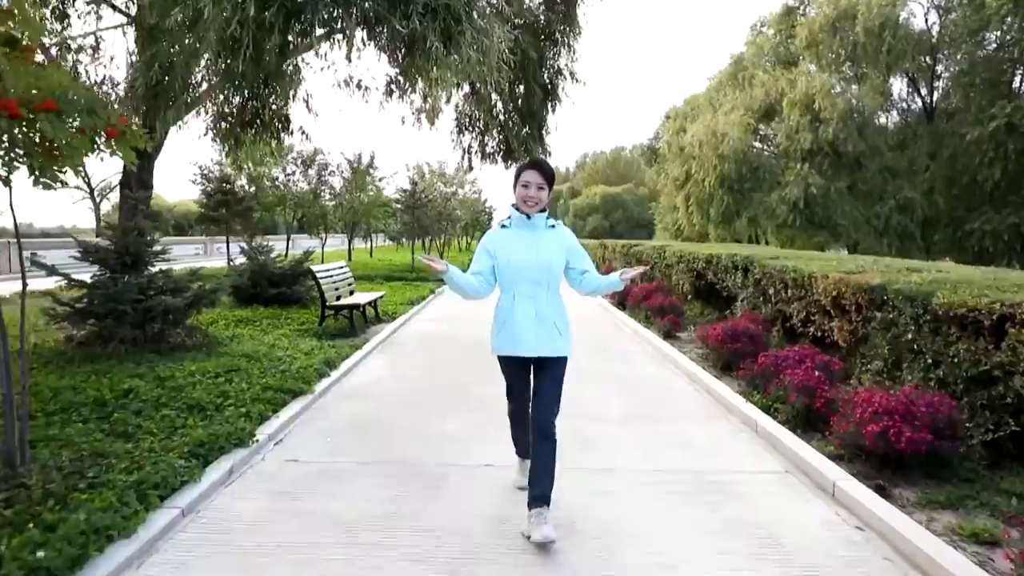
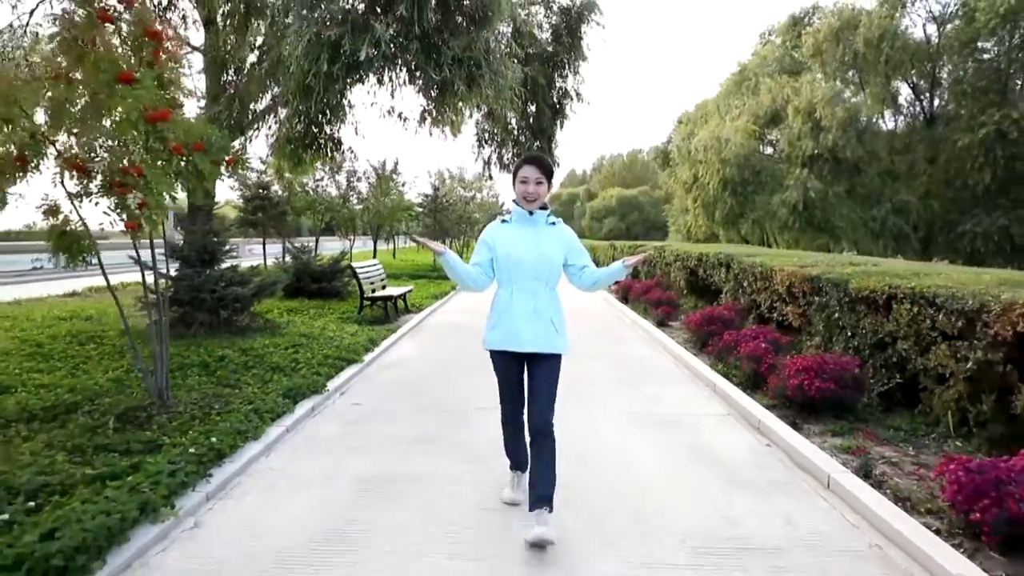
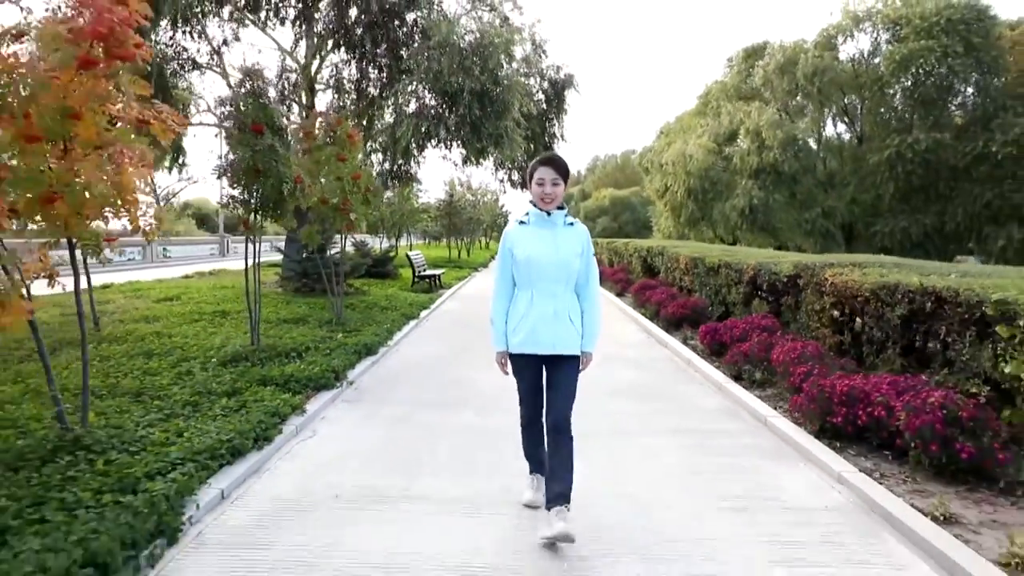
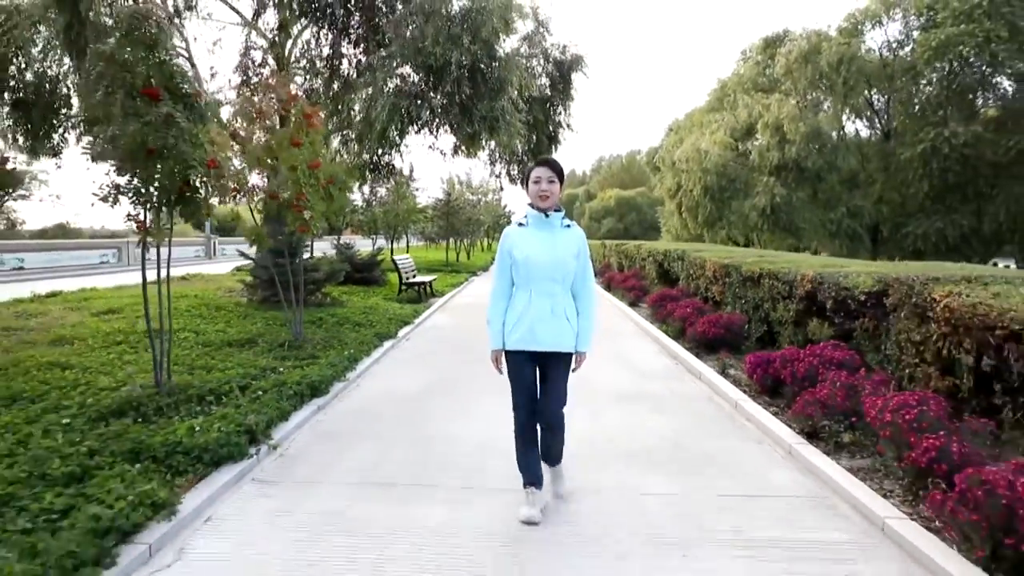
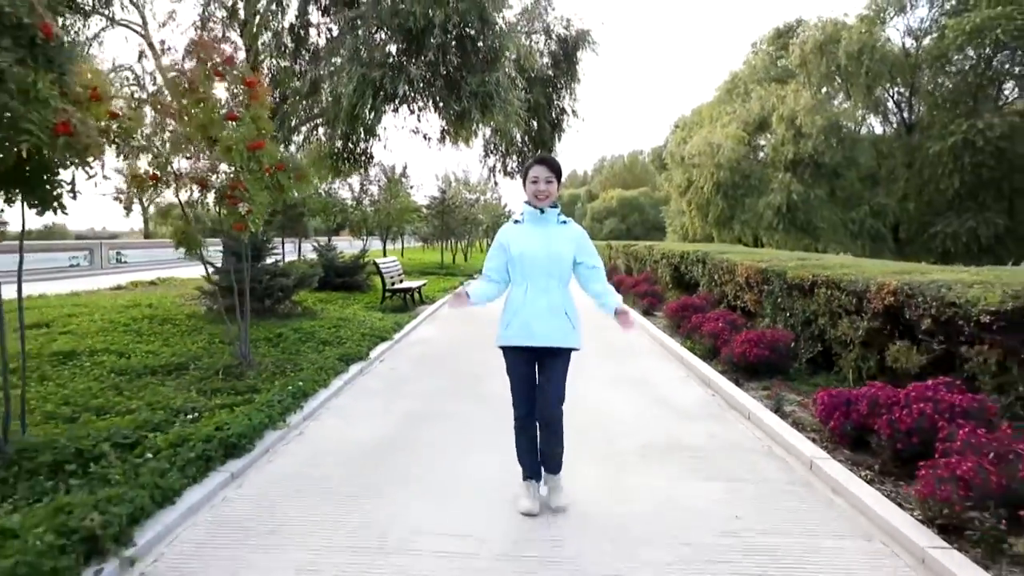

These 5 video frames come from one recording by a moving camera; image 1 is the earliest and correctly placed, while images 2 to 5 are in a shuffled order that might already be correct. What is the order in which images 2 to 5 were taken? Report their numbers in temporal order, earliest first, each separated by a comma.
2, 5, 4, 3
